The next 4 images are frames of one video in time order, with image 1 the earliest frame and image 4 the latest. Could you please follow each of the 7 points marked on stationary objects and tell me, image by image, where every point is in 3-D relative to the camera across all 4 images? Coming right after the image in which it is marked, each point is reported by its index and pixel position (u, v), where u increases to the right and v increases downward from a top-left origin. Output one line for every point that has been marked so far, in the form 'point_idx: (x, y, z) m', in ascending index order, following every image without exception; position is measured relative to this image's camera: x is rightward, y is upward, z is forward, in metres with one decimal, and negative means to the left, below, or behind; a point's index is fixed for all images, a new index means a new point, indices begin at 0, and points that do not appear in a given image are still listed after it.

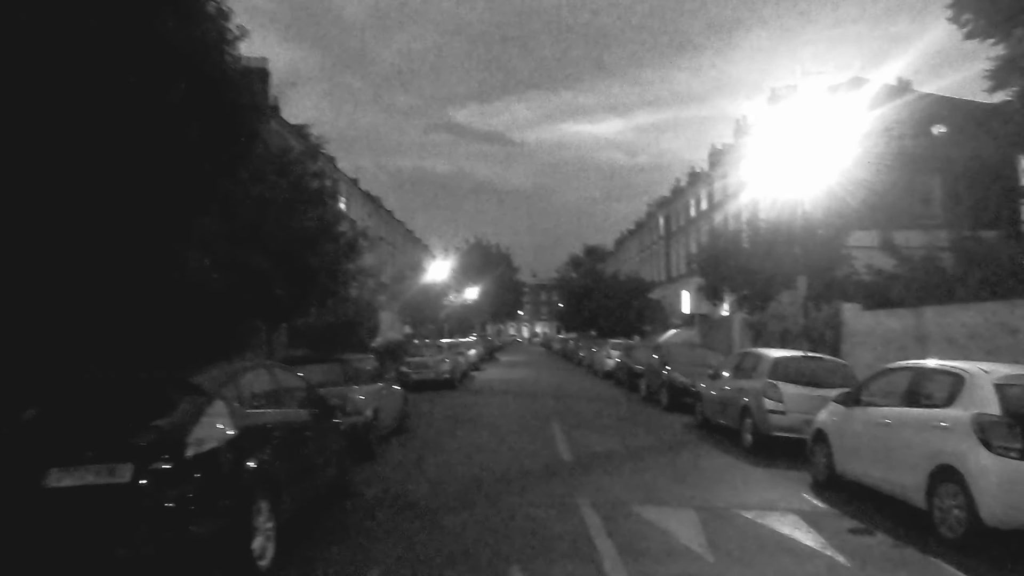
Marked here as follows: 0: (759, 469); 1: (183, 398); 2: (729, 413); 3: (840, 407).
0: (+3.7, -2.7, +10.7) m
1: (-2.7, -0.9, +5.9) m
2: (+4.1, -2.3, +13.4) m
3: (+4.3, -1.6, +9.3) m
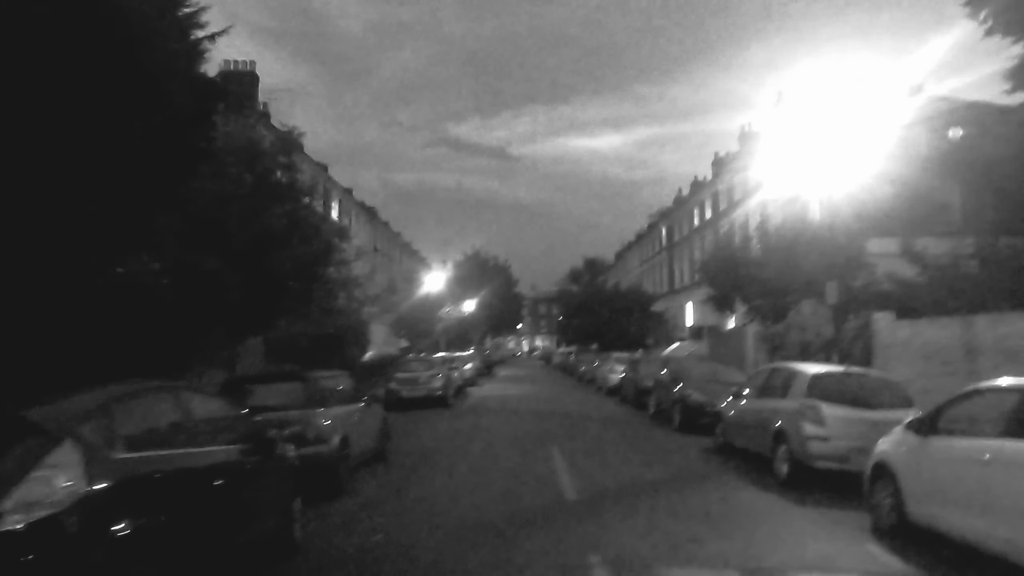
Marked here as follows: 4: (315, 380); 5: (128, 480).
0: (+3.6, -2.7, +8.9) m
1: (-2.8, -0.9, +4.1) m
2: (+4.0, -2.4, +11.6) m
3: (+4.2, -1.6, +7.5) m
4: (-2.9, -1.3, +10.4) m
5: (-2.4, -1.2, +4.5) m
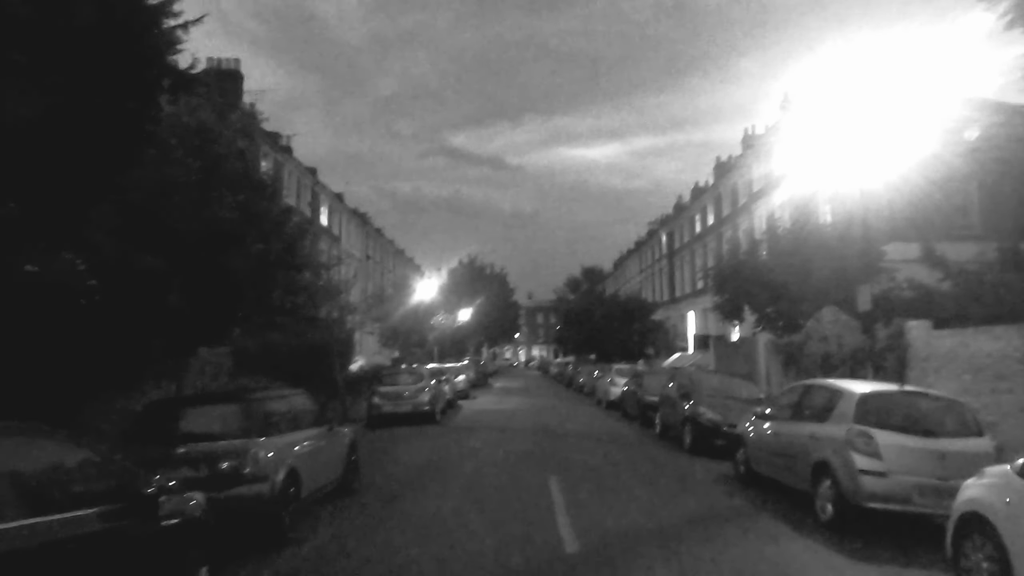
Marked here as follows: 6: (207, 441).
0: (+3.4, -2.7, +7.0) m
1: (-3.0, -0.8, +2.3) m
2: (+3.8, -2.5, +9.8) m
3: (+4.0, -1.5, +5.7) m
4: (-3.0, -1.3, +8.6) m
5: (-2.5, -1.1, +2.6) m
6: (-3.4, -1.7, +7.9) m
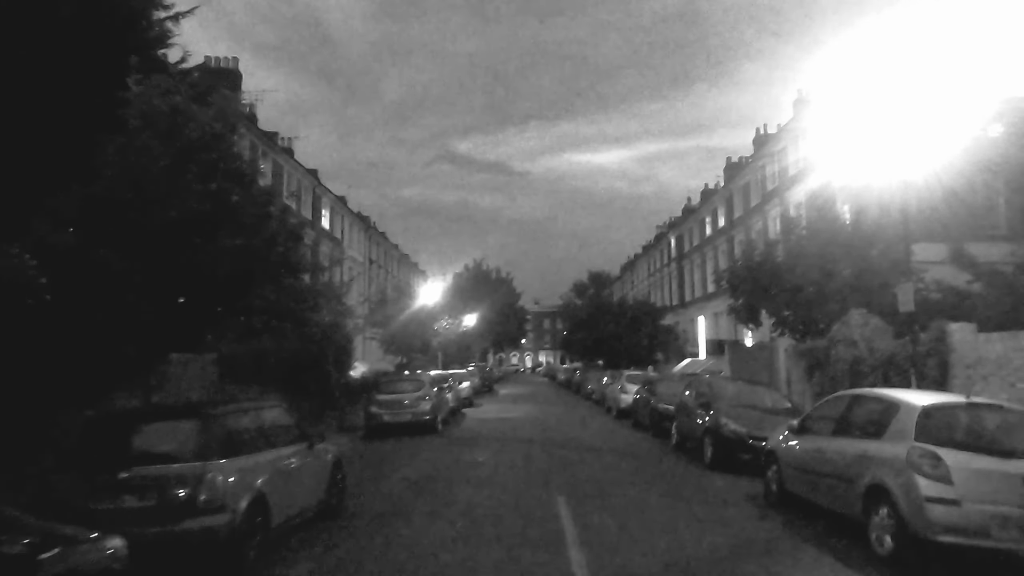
0: (+3.5, -2.7, +5.8) m
1: (-3.0, -0.7, +1.1) m
2: (+3.9, -2.4, +8.6) m
3: (+4.0, -1.5, +4.5) m
4: (-3.0, -1.3, +7.4) m
5: (-2.5, -1.0, +1.4) m
6: (-3.3, -1.6, +6.7) m
